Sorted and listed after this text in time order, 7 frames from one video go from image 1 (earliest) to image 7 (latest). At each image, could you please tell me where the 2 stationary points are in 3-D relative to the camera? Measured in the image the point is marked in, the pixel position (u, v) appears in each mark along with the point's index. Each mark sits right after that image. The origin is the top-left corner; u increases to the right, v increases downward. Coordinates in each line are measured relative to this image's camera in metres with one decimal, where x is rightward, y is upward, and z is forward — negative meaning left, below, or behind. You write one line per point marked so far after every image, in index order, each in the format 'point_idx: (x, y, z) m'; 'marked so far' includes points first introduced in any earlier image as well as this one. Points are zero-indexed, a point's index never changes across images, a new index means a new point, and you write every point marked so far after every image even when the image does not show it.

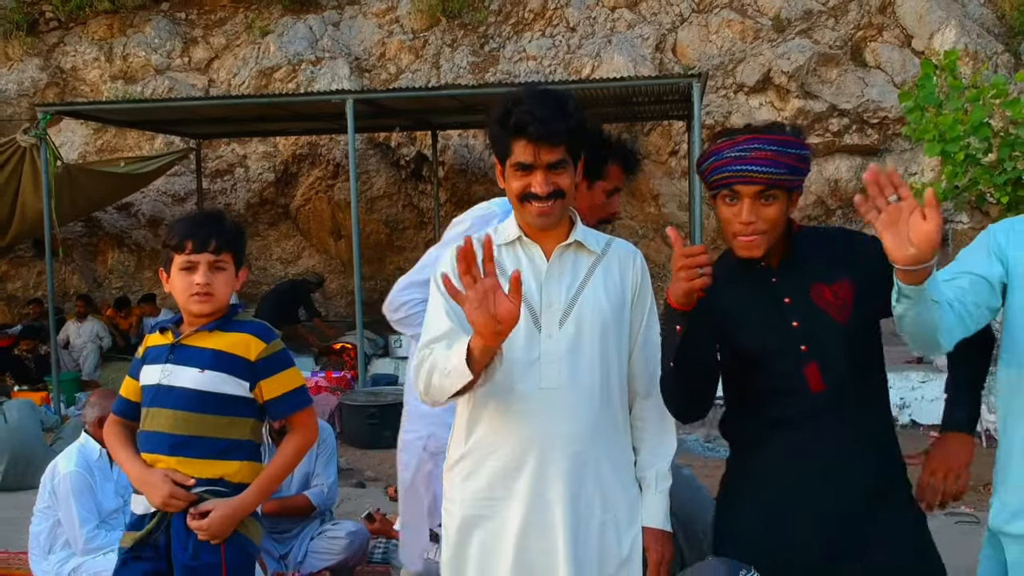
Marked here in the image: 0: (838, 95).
0: (+2.4, +1.4, +9.6) m
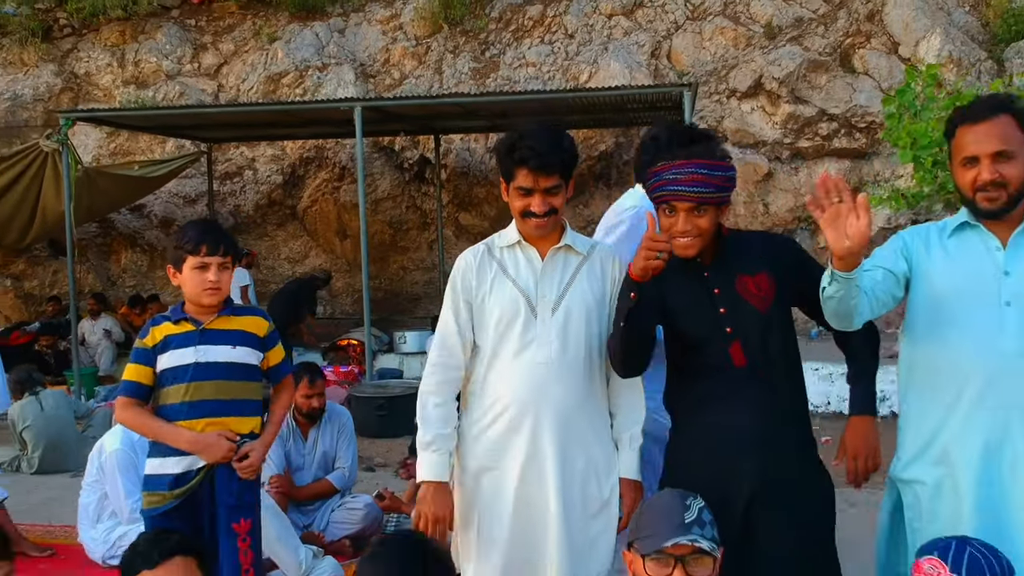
0: (+2.4, +1.4, +9.9) m
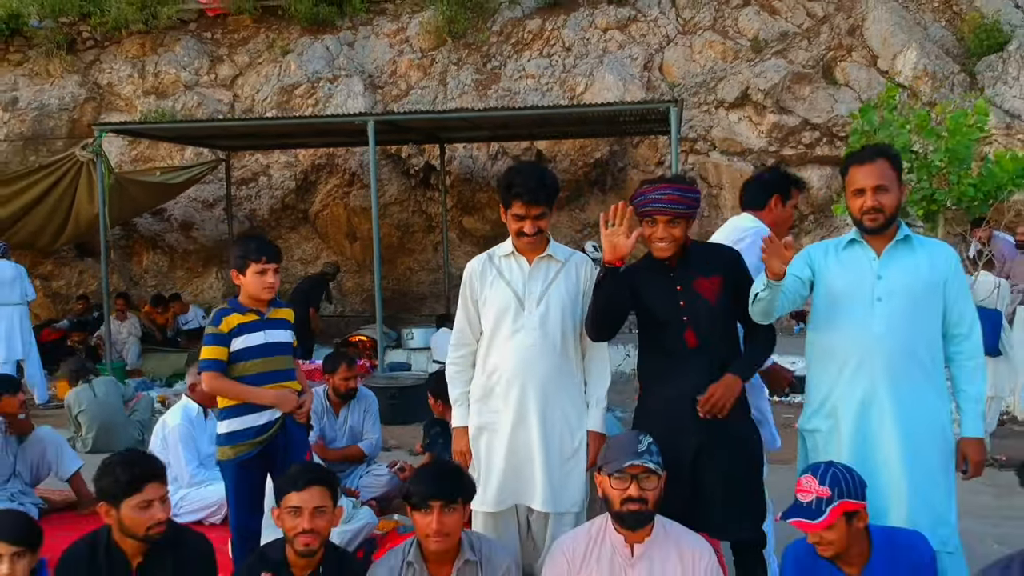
0: (+2.4, +1.4, +10.5) m
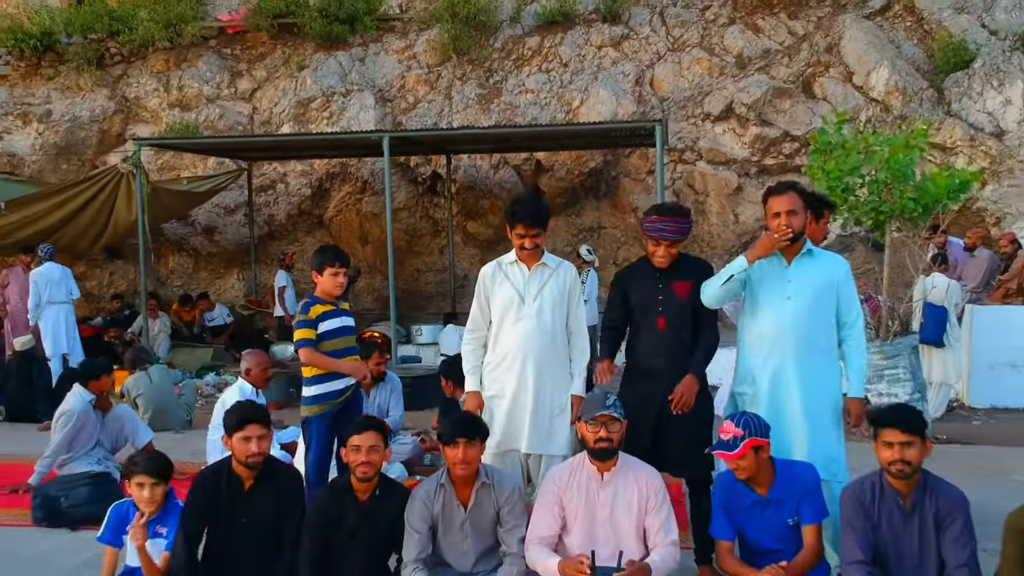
0: (+2.4, +1.4, +11.3) m
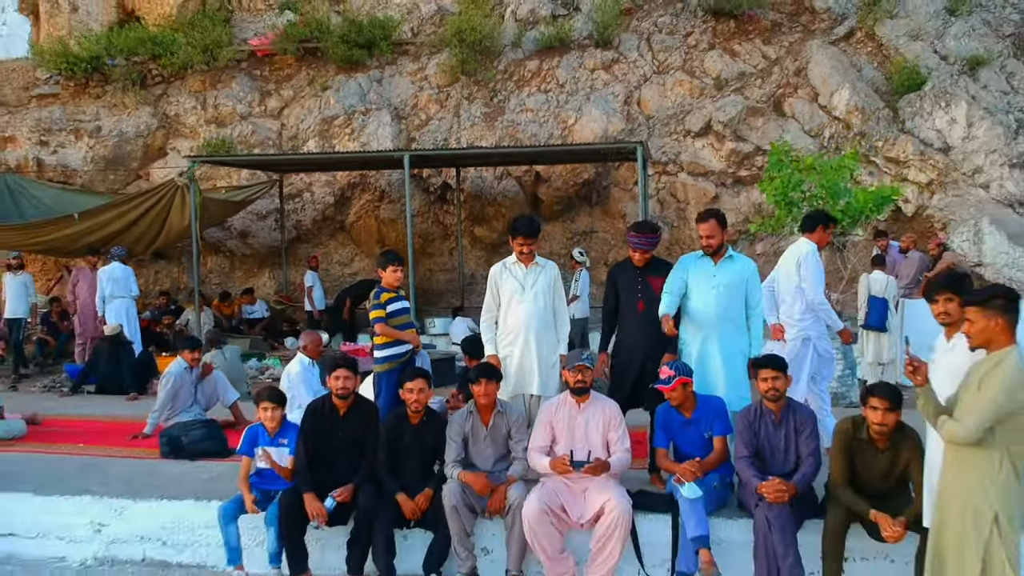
0: (+2.4, +1.4, +12.7) m
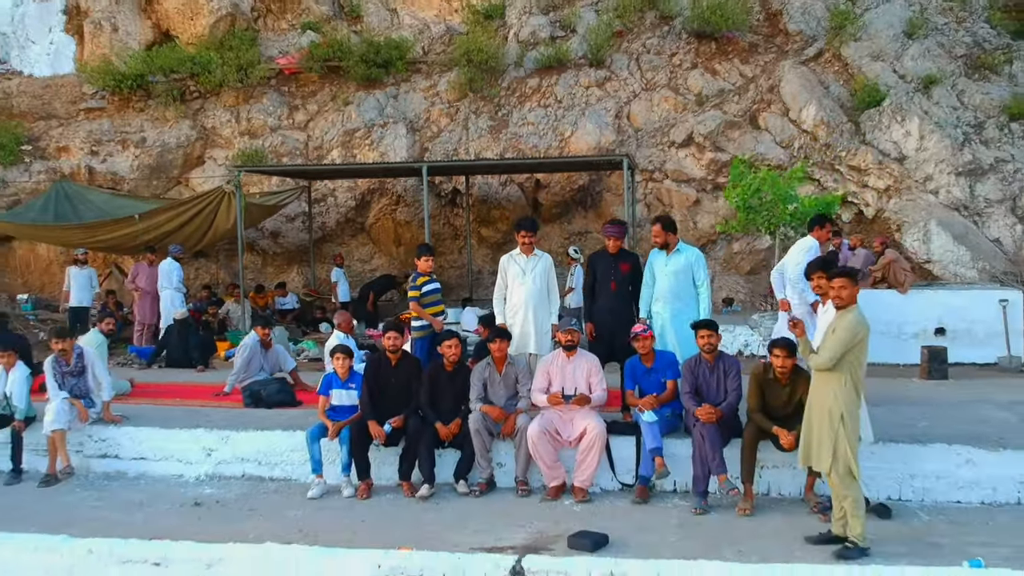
0: (+2.4, +1.5, +14.3) m
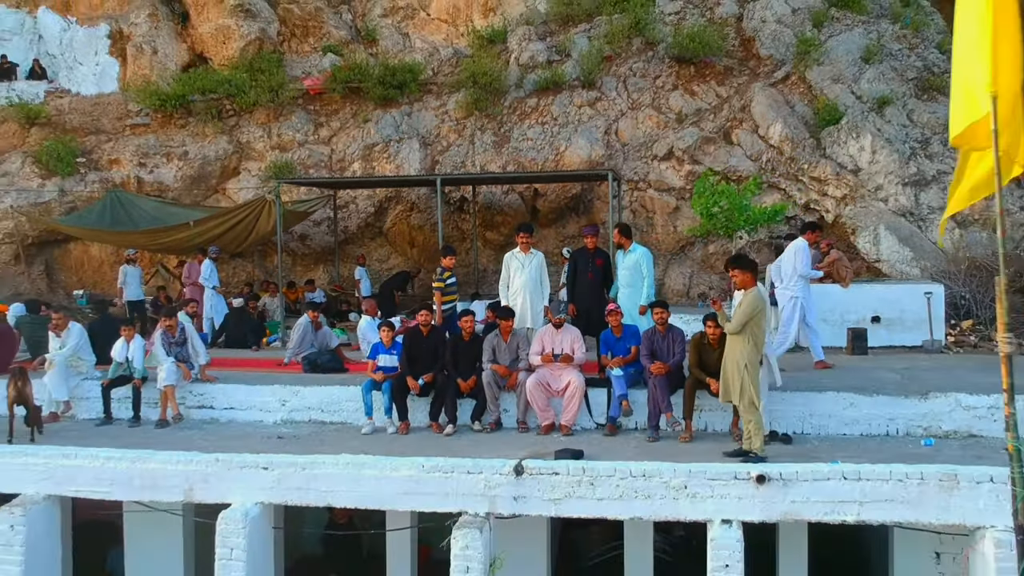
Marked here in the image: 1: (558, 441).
0: (+2.4, +1.5, +16.2) m
1: (+0.2, -0.8, +7.2) m
